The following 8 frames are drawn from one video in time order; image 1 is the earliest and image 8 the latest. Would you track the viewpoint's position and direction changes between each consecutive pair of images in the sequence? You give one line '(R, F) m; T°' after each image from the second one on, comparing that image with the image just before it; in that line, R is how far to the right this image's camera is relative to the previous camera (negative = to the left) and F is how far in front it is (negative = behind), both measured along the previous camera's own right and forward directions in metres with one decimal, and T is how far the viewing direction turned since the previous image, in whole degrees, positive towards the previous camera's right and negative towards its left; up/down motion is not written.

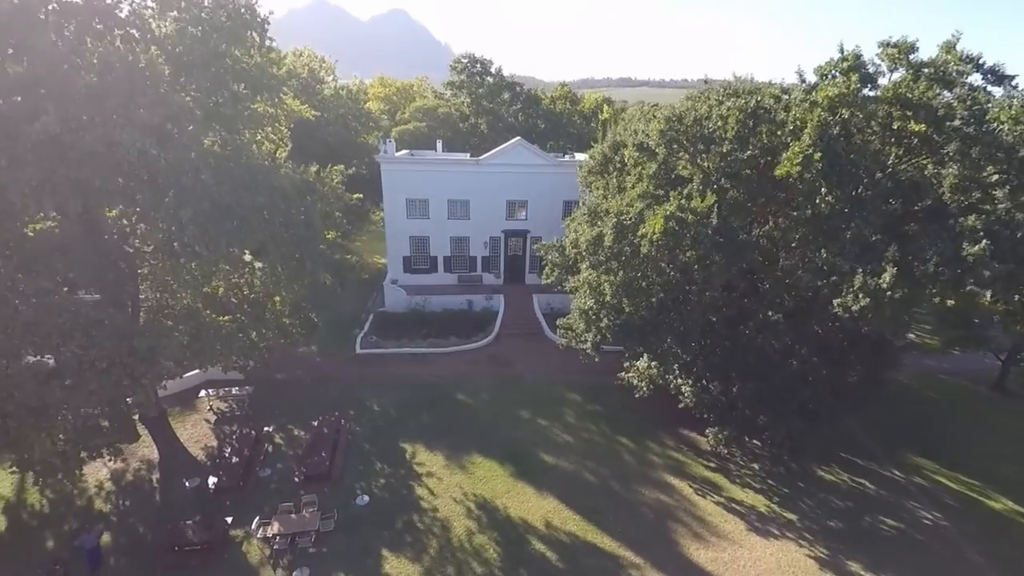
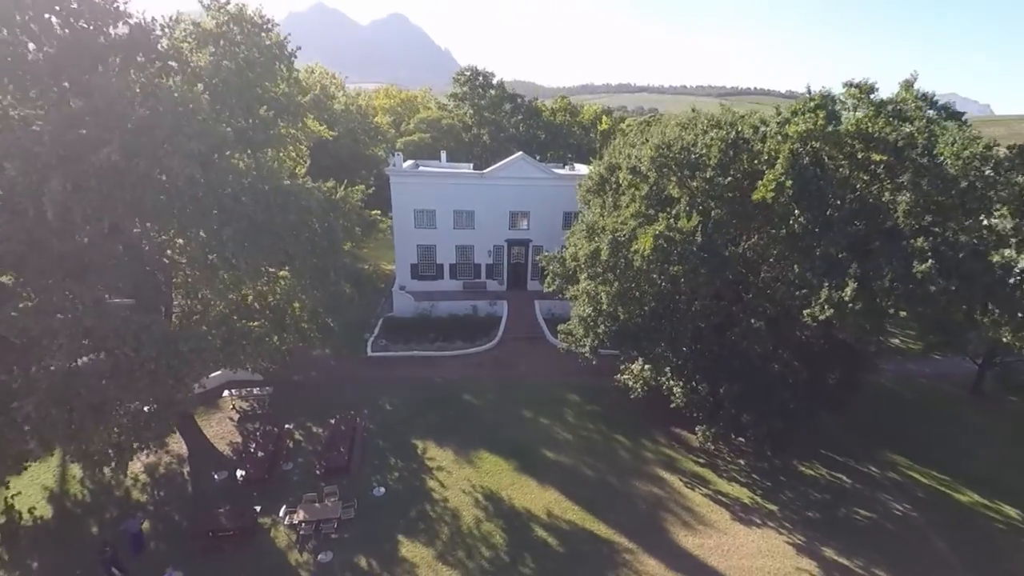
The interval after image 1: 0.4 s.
(-0.2, -1.3) m; 0°
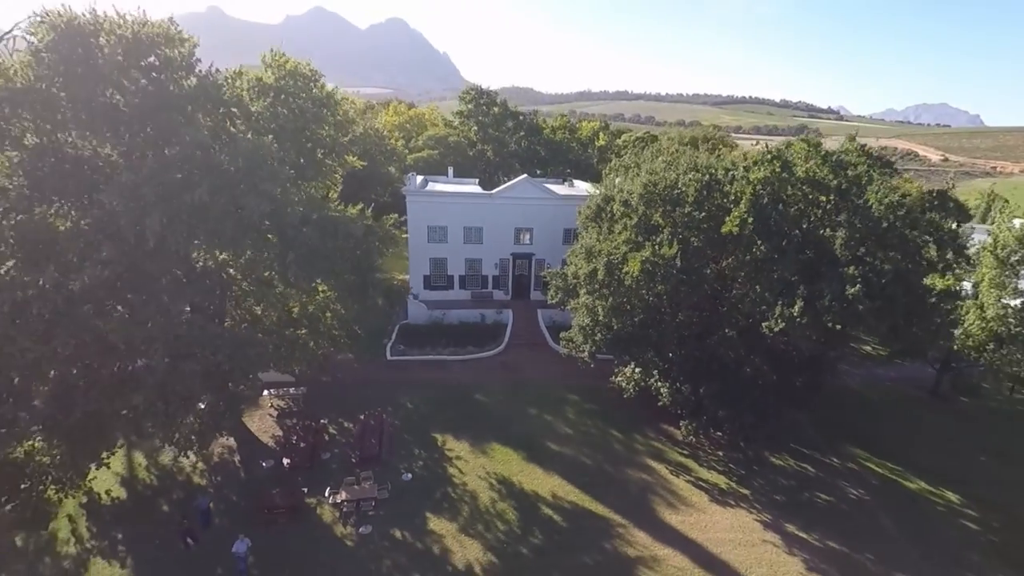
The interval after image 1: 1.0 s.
(-0.6, -2.5) m; +1°
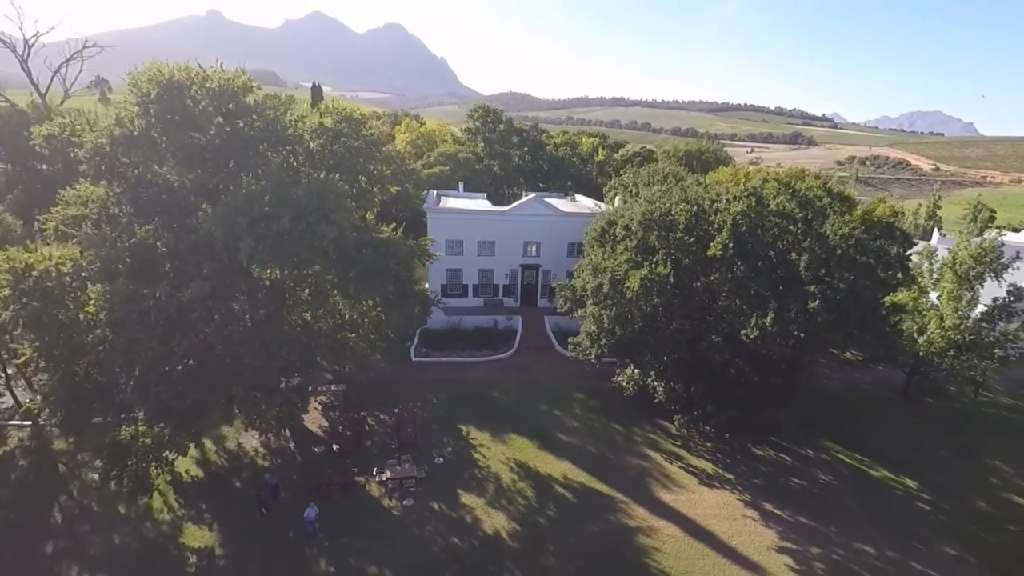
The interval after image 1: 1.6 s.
(-1.0, -2.9) m; 0°
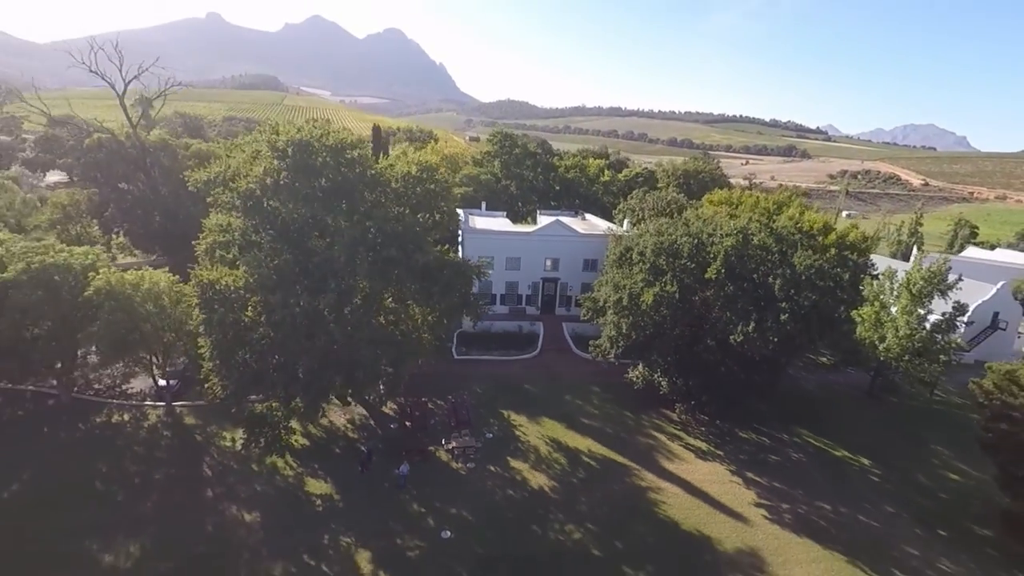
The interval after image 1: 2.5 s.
(-2.5, -5.3) m; 0°
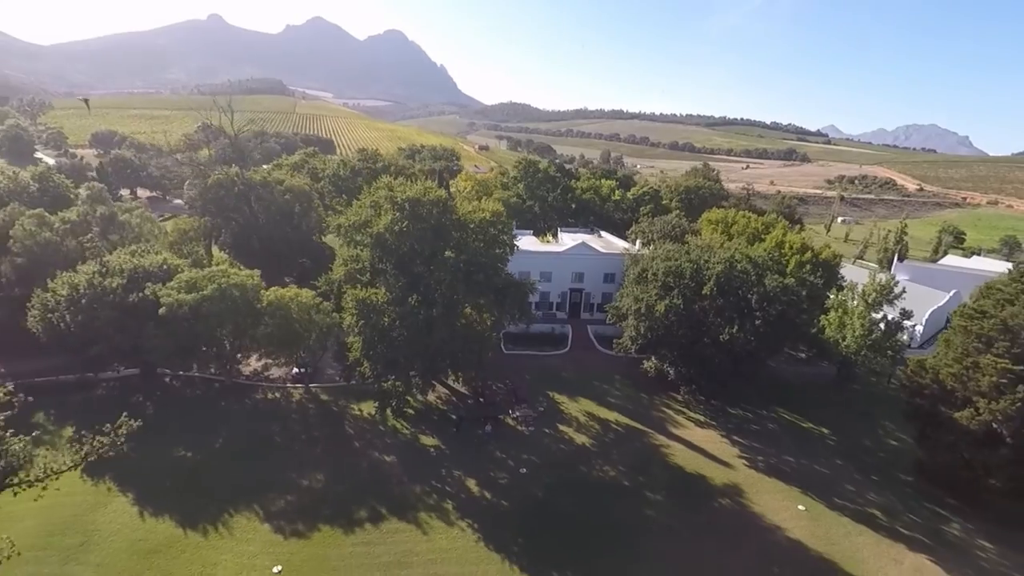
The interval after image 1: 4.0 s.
(-3.8, -8.8) m; 0°
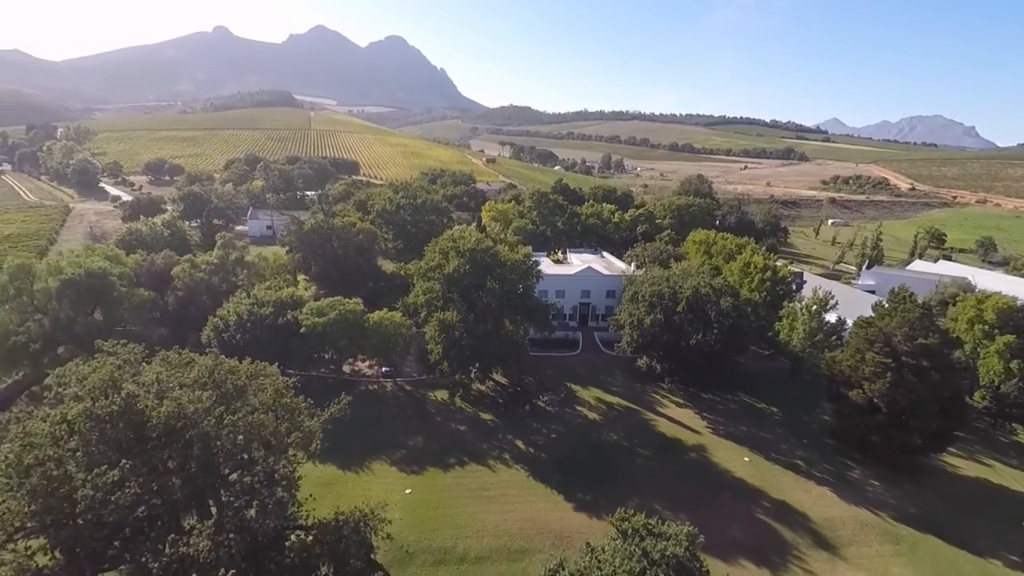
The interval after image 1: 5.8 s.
(-2.8, -13.1) m; -1°
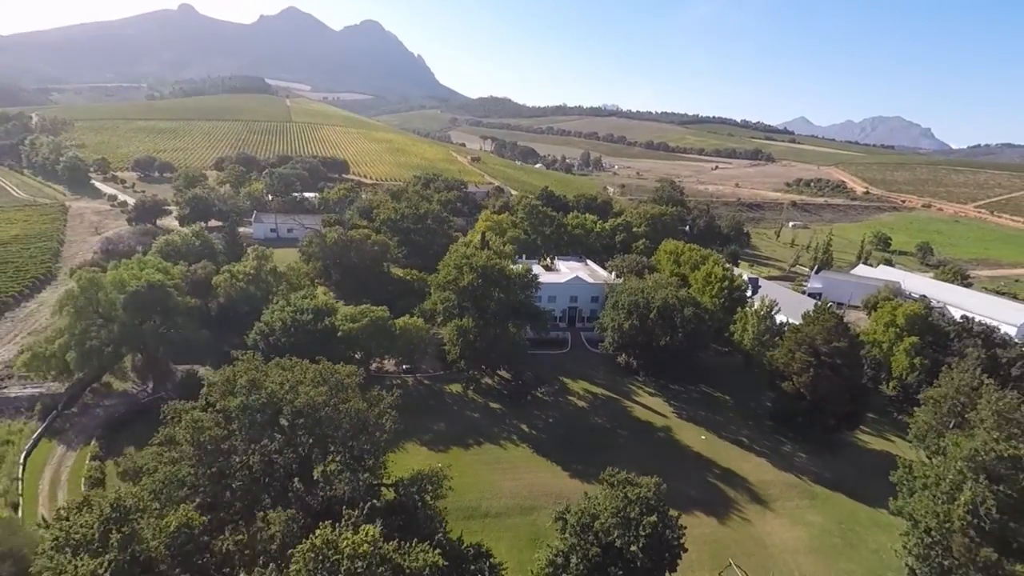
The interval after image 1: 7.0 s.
(-3.5, -8.6) m; +3°
